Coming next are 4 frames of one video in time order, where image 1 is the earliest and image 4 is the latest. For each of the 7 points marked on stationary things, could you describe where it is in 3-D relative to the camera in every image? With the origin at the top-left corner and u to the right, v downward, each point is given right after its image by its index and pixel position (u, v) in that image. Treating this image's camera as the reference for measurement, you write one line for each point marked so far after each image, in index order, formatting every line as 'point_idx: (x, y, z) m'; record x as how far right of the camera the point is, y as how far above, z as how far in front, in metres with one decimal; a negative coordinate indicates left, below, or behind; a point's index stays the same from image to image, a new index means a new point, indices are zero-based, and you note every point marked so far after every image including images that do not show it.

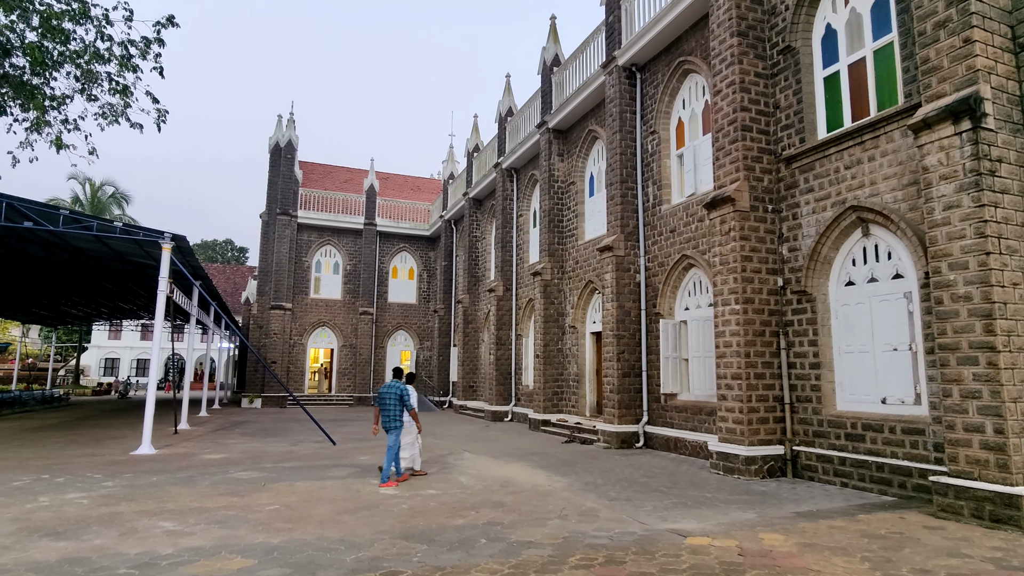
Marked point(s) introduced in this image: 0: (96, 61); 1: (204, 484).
0: (-8.5, +4.7, +12.4) m
1: (-4.0, -2.6, +7.9) m
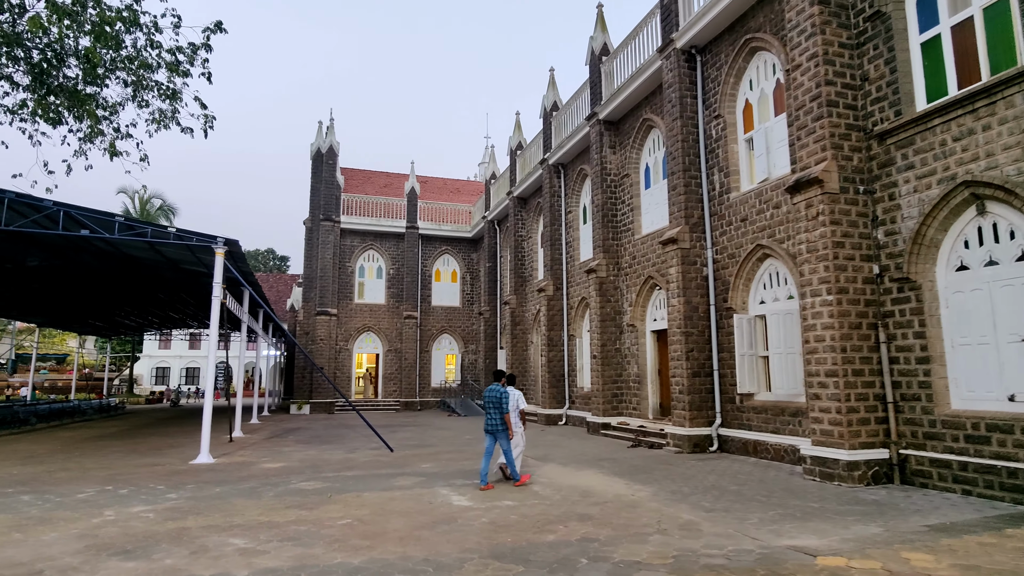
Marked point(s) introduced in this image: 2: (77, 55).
0: (-7.5, +4.5, +12.3) m
1: (-3.1, -2.6, +7.5) m
2: (-8.6, +4.6, +11.8) m
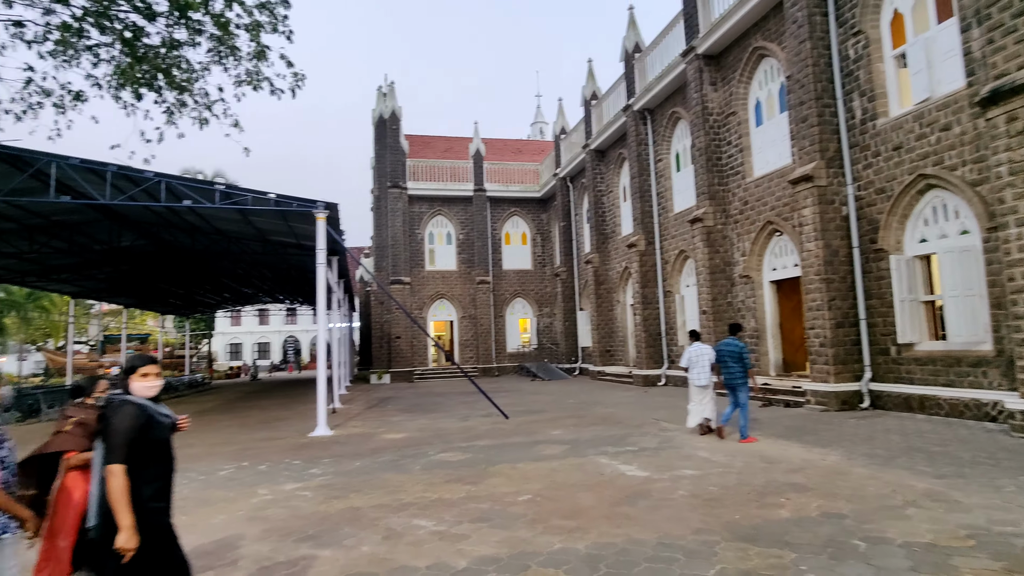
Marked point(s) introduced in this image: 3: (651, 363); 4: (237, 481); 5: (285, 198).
0: (-5.5, +5.1, +11.7) m
1: (-1.1, -2.1, +7.0) m
2: (-6.6, +5.1, +11.3) m
3: (+4.0, -2.2, +17.3) m
4: (-3.1, -2.2, +6.8) m
5: (-4.1, +1.6, +10.7) m
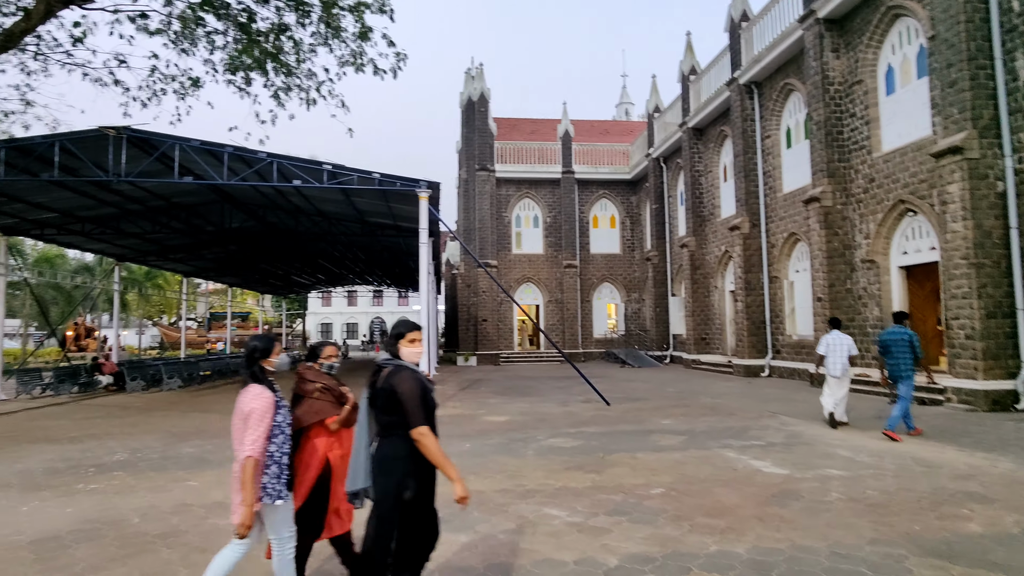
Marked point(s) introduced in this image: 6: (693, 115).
0: (-3.5, +5.5, +11.8) m
1: (+0.2, -1.9, +6.8) m
2: (-4.6, +5.5, +11.5) m
3: (+6.6, -1.8, +16.3) m
4: (-1.8, -1.9, +6.9) m
5: (-2.2, +2.0, +10.7) m
6: (+6.0, +5.7, +19.8) m
